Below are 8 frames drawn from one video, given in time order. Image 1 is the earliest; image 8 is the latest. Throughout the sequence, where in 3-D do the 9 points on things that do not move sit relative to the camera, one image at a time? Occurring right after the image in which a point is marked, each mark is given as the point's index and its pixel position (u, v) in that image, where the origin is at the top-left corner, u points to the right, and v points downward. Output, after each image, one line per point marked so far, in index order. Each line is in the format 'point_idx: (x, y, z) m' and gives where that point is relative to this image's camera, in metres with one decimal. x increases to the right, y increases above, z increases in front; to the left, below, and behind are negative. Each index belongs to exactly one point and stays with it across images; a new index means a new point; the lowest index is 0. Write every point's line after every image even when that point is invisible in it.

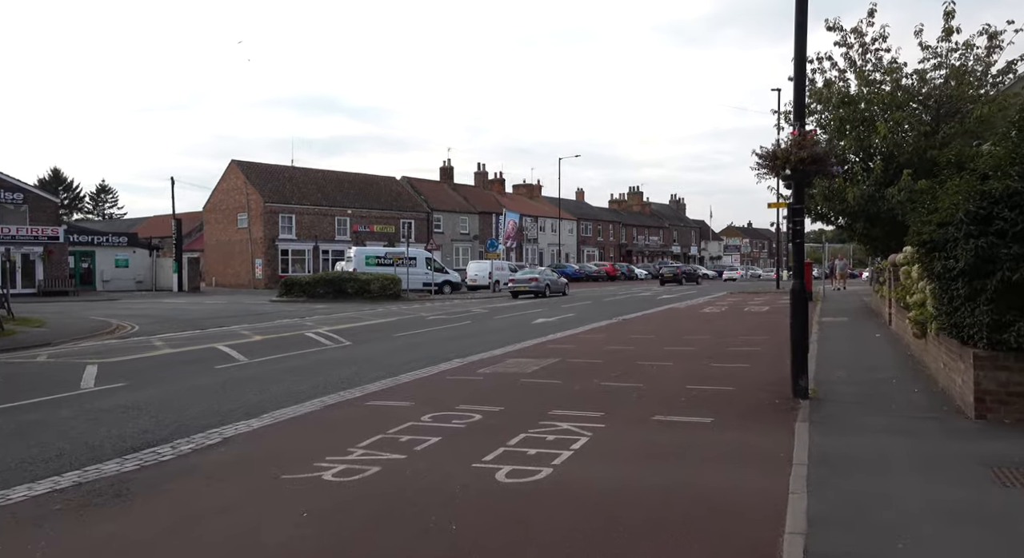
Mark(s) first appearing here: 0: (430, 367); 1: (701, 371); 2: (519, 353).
0: (-1.3, -1.4, +13.8) m
1: (+2.8, -1.3, +12.7) m
2: (+0.1, -1.3, +15.6) m
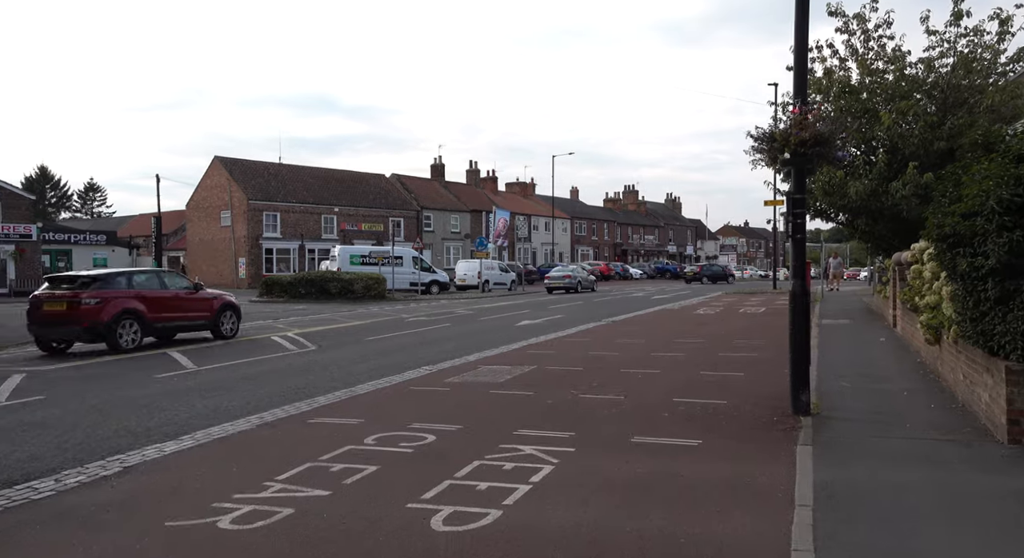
0: (-1.7, -1.4, +12.6) m
1: (+2.4, -1.3, +11.4) m
2: (-0.3, -1.3, +14.4) m
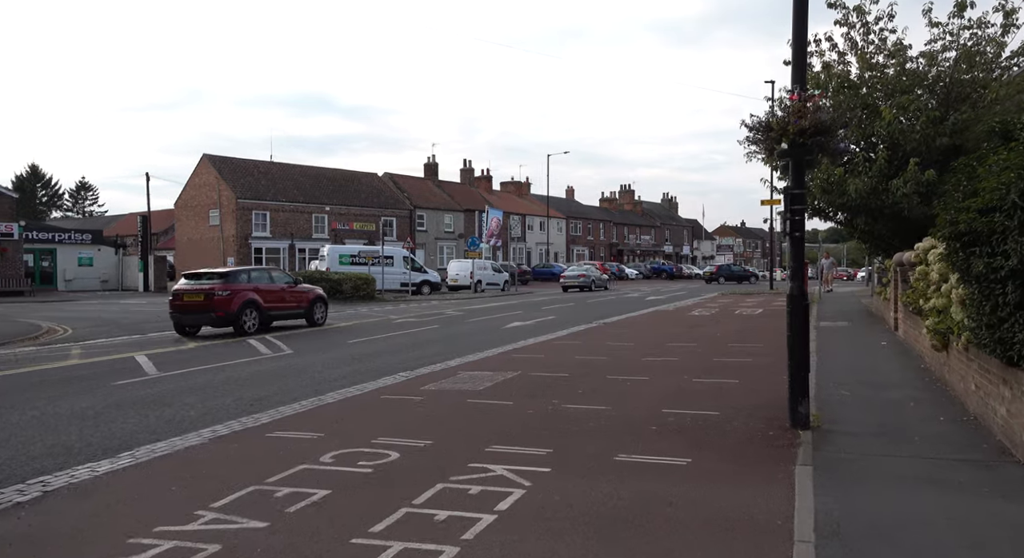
0: (-2.0, -1.4, +11.8) m
1: (+2.1, -1.4, +10.7) m
2: (-0.5, -1.4, +13.7) m
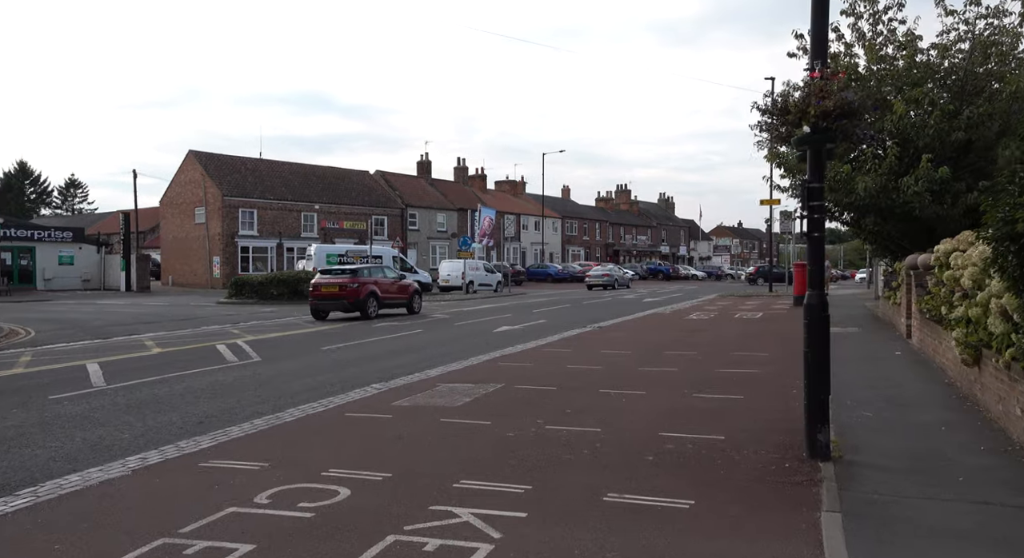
0: (-2.2, -1.5, +10.7) m
1: (+1.9, -1.4, +9.6) m
2: (-0.8, -1.4, +12.5) m
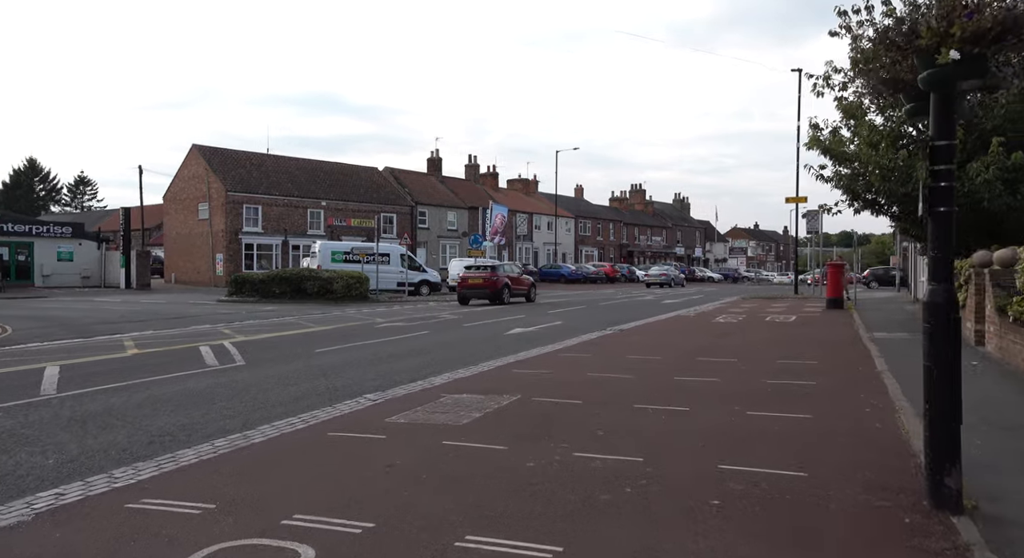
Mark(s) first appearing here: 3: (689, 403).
0: (-2.0, -1.4, +9.1) m
1: (+2.1, -1.4, +7.9) m
2: (-0.6, -1.3, +10.9) m
3: (+1.9, -1.4, +9.2) m
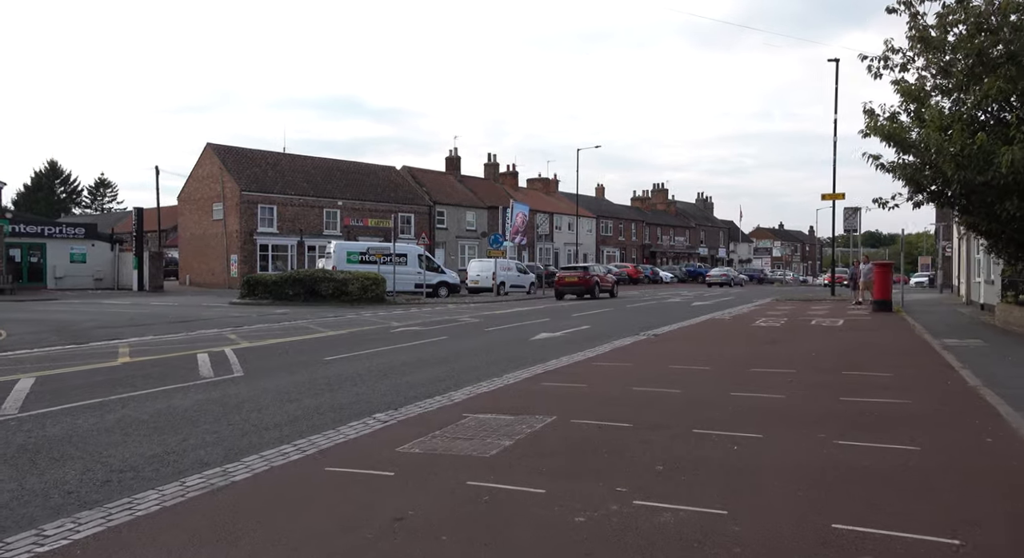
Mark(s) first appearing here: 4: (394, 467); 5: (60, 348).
0: (-1.7, -1.4, +7.6) m
1: (+2.3, -1.4, +6.4) m
2: (-0.2, -1.3, +9.4) m
3: (+2.2, -1.4, +7.7) m
4: (-0.9, -1.4, +6.5) m
5: (-8.3, -1.3, +15.7) m
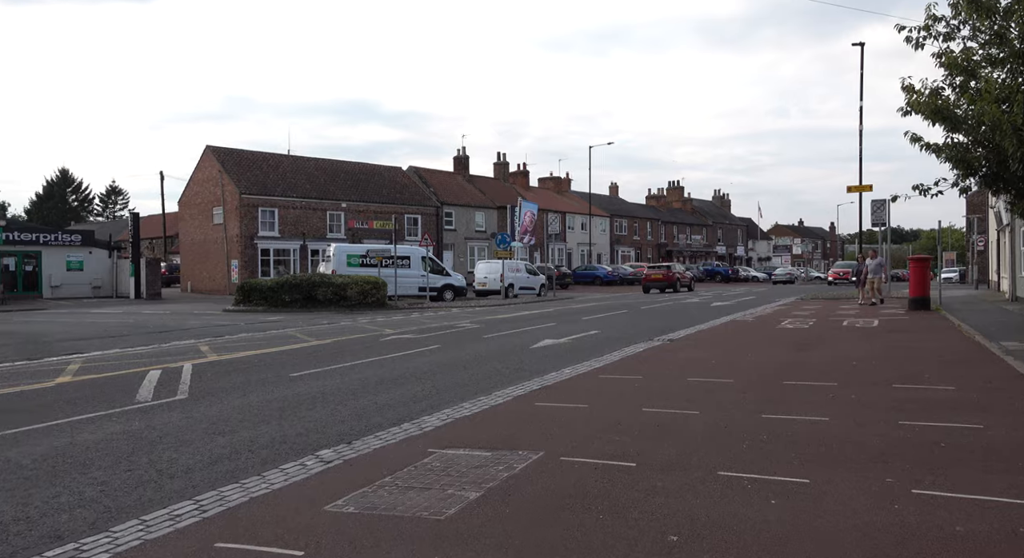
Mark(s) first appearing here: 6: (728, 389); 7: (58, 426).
0: (-1.9, -1.4, +6.0) m
1: (+2.1, -1.3, +4.7) m
2: (-0.4, -1.3, +7.7) m
3: (+2.0, -1.3, +6.0) m
4: (-1.1, -1.4, +4.8) m
5: (-8.3, -1.4, +14.2) m
6: (+2.5, -1.3, +10.2) m
7: (-4.2, -1.4, +8.0) m
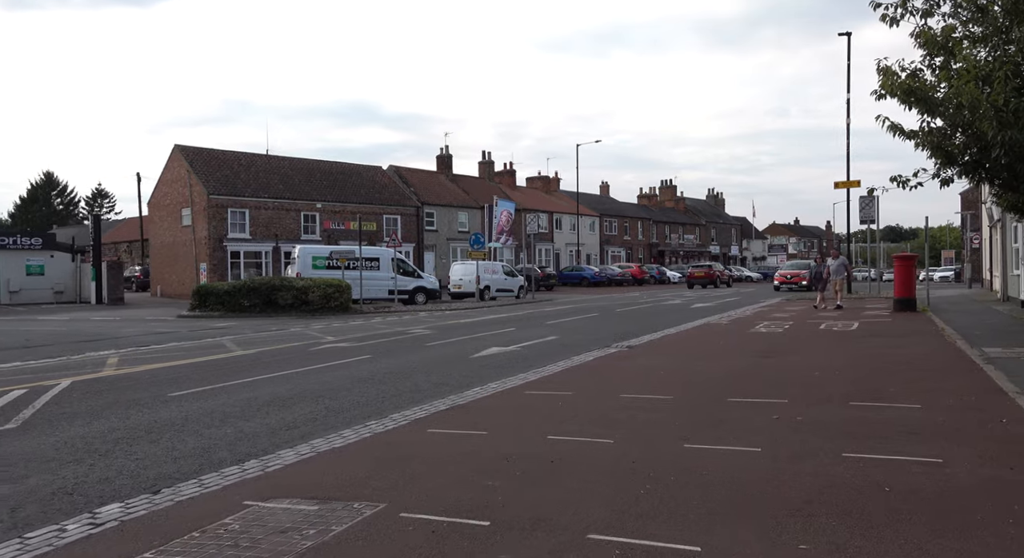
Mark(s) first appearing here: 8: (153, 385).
0: (-2.9, -1.5, +4.5) m
1: (+1.1, -1.3, +3.2) m
2: (-1.4, -1.4, +6.2) m
3: (+1.0, -1.3, +4.5) m
4: (-2.1, -1.5, +3.3) m
5: (-9.3, -1.5, +12.7) m
6: (+1.5, -1.3, +8.7) m
7: (-5.2, -1.4, +6.5) m
8: (-4.6, -1.4, +11.0) m
